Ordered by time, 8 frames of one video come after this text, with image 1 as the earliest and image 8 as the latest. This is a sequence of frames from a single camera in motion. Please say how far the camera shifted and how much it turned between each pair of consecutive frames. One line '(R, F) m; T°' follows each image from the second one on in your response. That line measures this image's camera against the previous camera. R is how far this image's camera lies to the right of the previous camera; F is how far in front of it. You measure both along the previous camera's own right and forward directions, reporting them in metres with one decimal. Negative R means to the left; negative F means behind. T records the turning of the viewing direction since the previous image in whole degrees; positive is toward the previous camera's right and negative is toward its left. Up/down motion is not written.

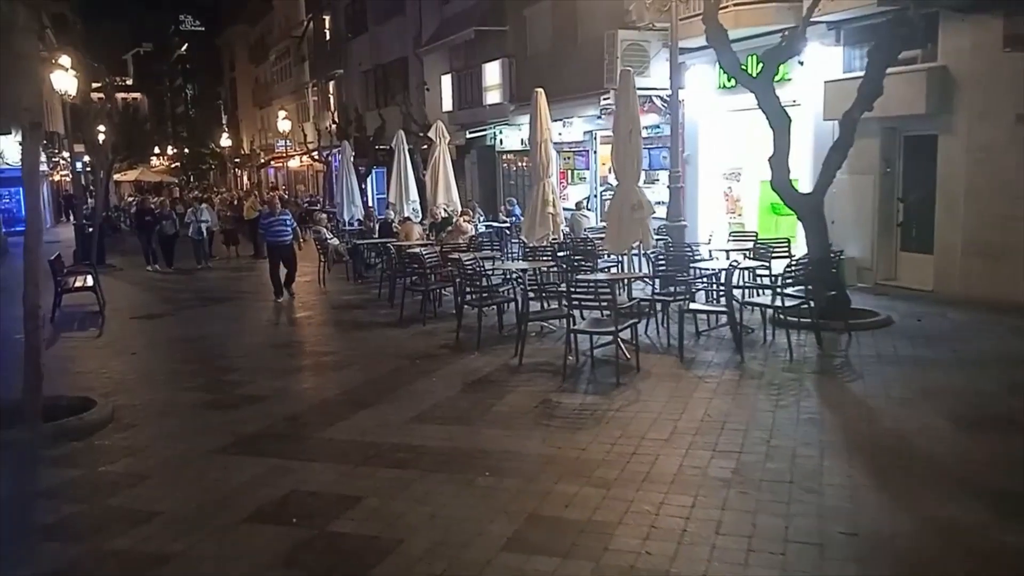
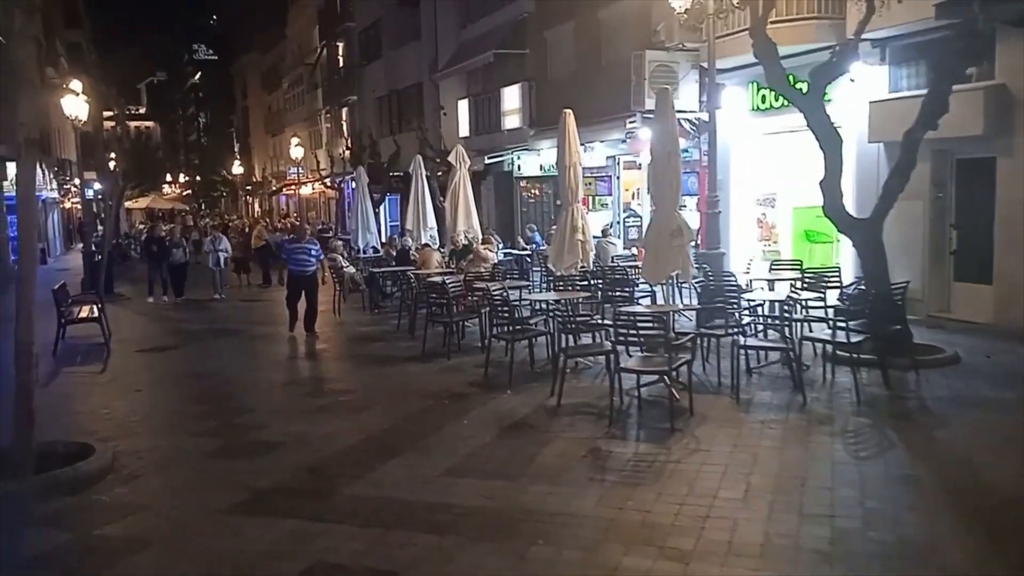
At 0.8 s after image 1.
(-0.3, +0.8) m; -1°
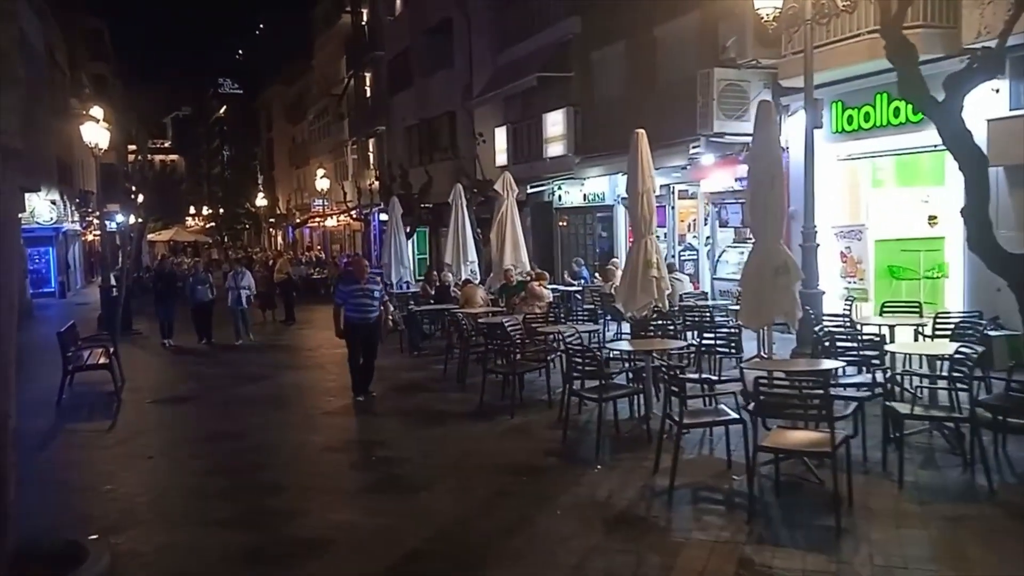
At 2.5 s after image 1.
(-0.7, +1.8) m; -1°
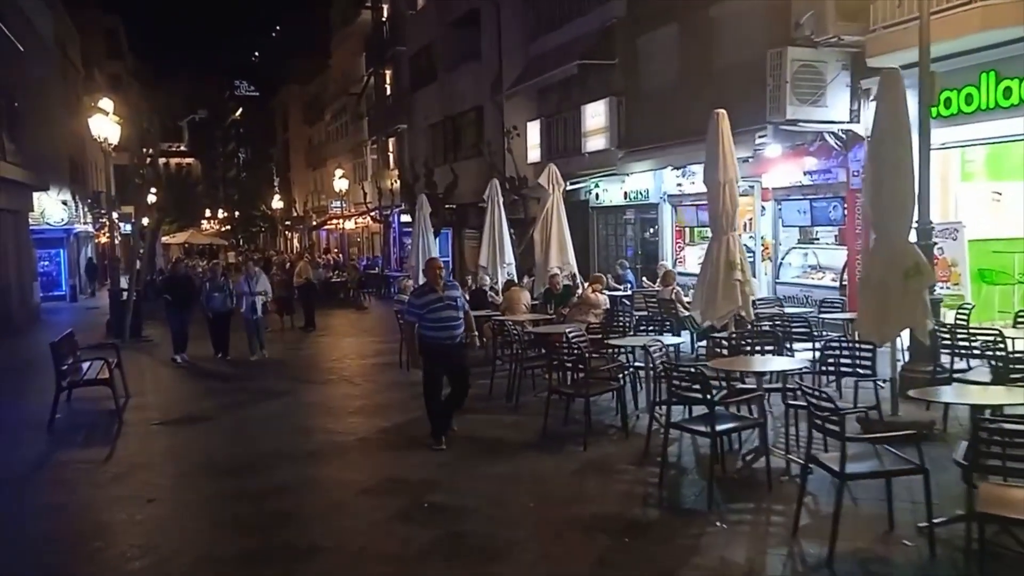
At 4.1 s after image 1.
(-0.6, +1.7) m; -1°
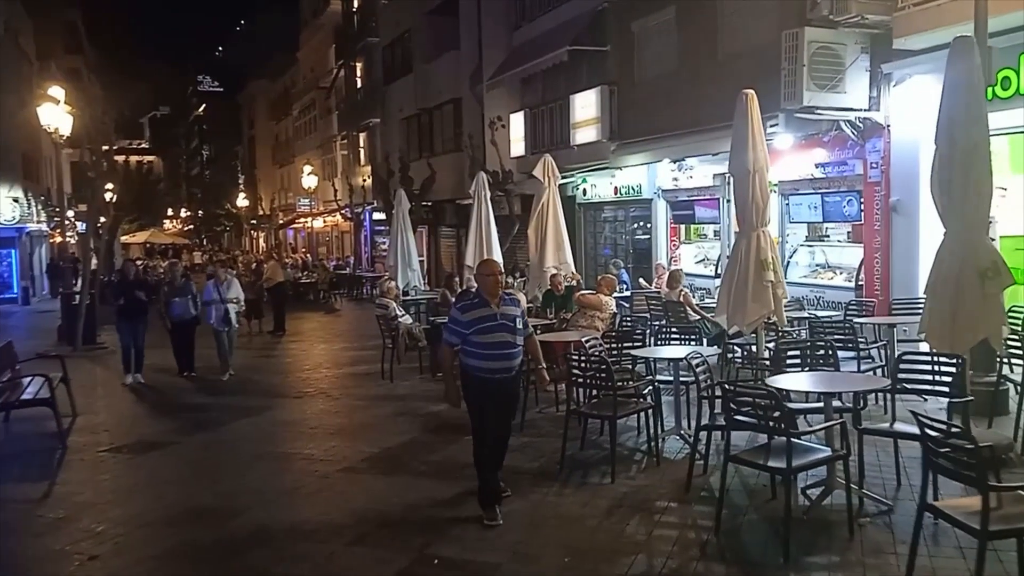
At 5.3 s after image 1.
(-0.4, +1.3) m; +2°
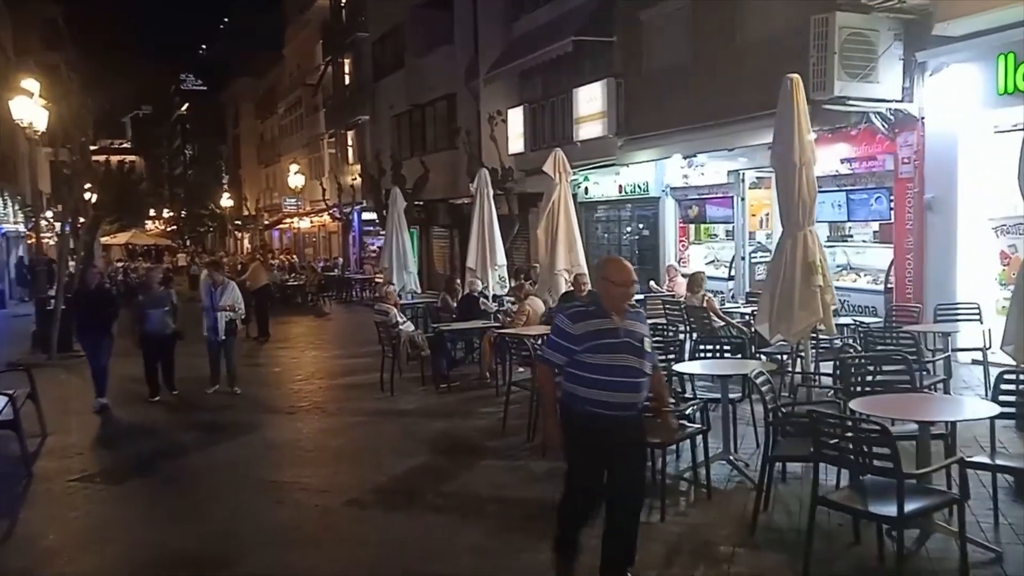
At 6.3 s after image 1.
(-0.4, +1.0) m; +1°
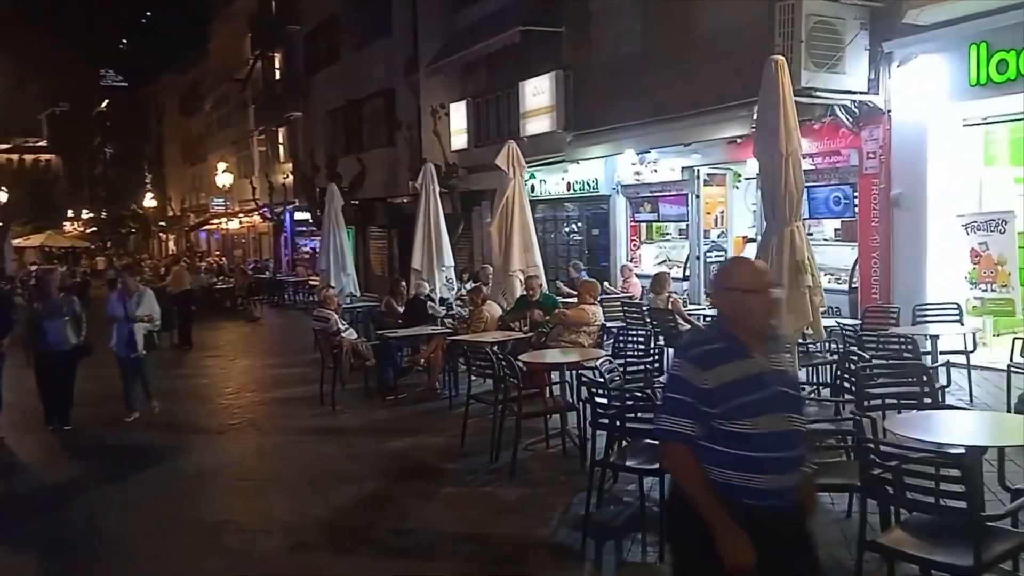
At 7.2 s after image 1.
(-0.3, +1.0) m; +4°
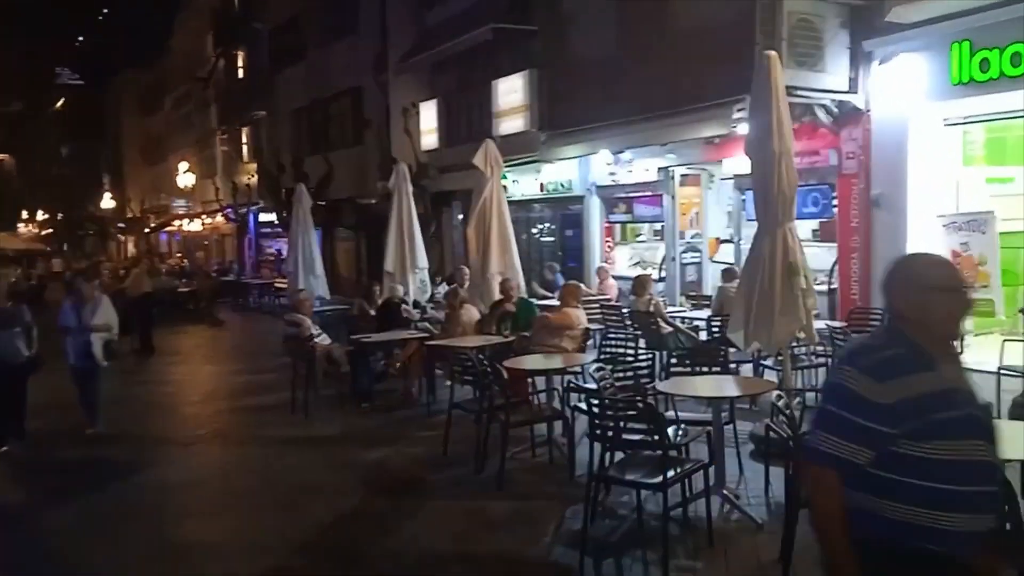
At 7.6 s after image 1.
(-0.2, +0.3) m; +2°
